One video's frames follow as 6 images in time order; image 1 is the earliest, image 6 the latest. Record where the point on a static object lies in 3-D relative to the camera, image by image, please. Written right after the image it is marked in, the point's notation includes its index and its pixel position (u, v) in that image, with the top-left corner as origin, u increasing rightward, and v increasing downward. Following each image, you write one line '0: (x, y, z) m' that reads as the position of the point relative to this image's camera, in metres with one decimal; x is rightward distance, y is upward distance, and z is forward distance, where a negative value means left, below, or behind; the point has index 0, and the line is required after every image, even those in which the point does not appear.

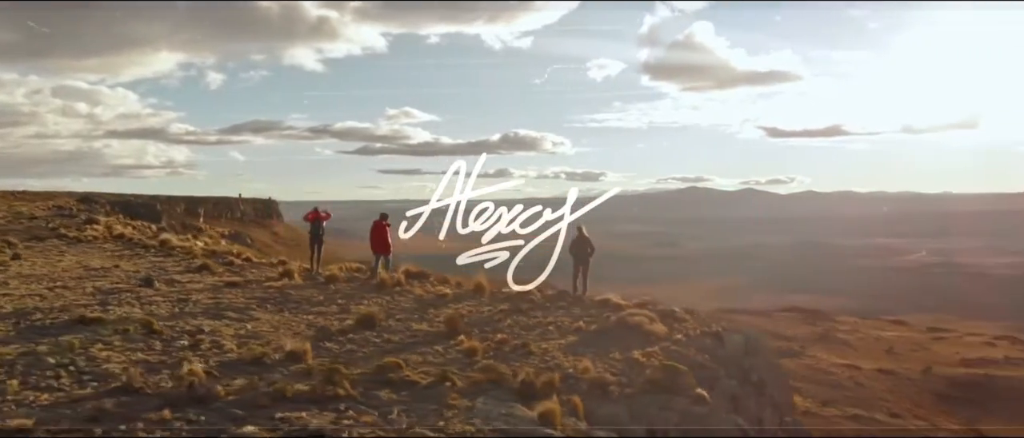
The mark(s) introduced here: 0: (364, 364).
0: (-1.2, -1.3, +7.1) m
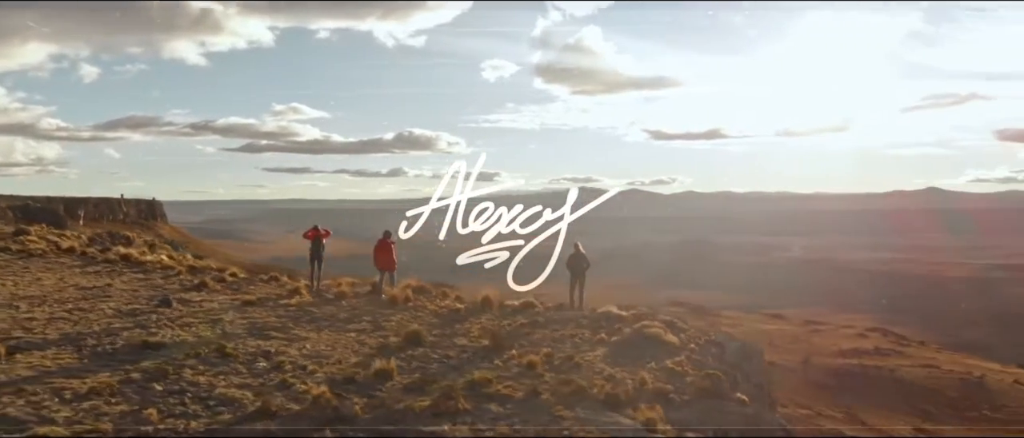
0: (-0.5, -1.5, +7.7) m
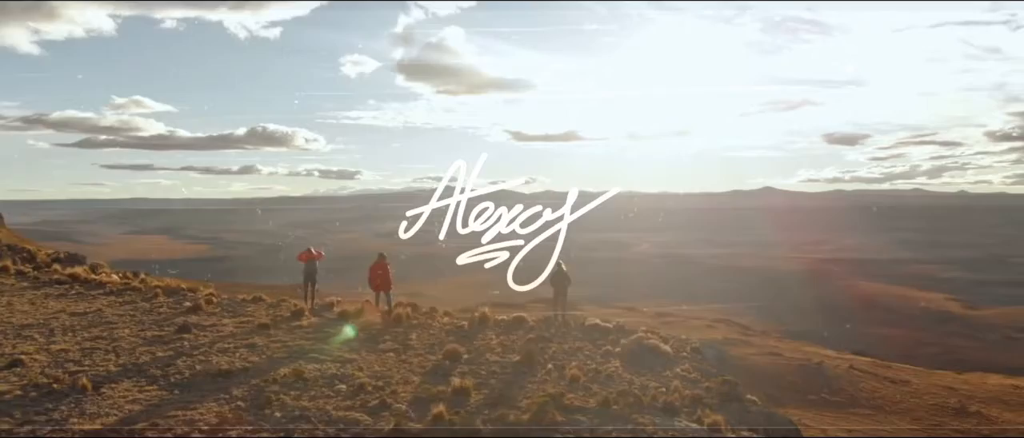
0: (+0.2, -1.9, +8.8) m
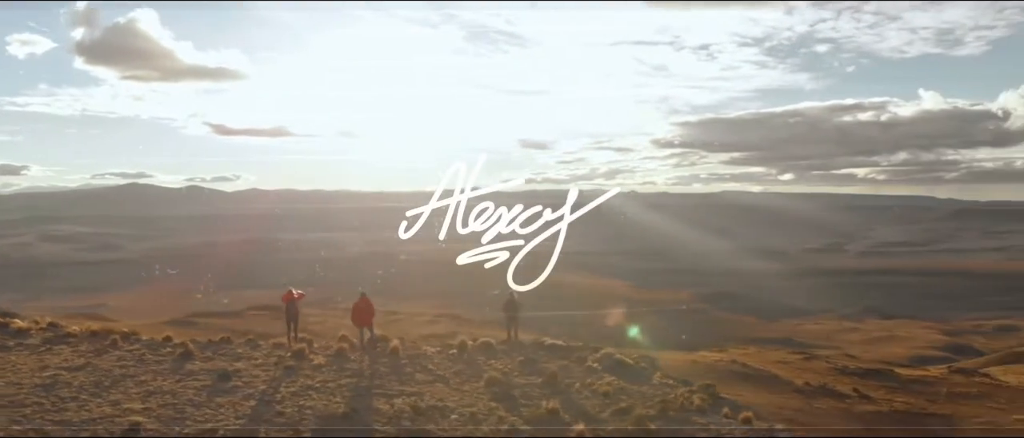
0: (+1.2, -2.6, +11.1) m
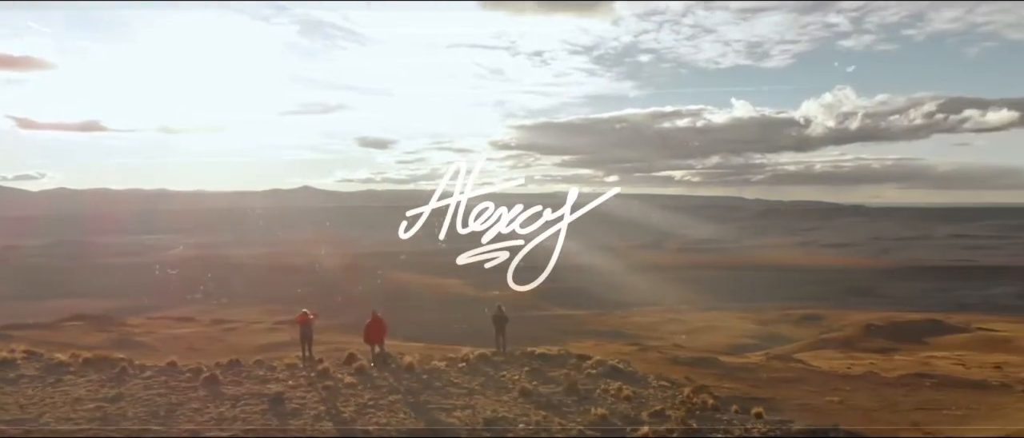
0: (+1.9, -3.0, +12.5) m
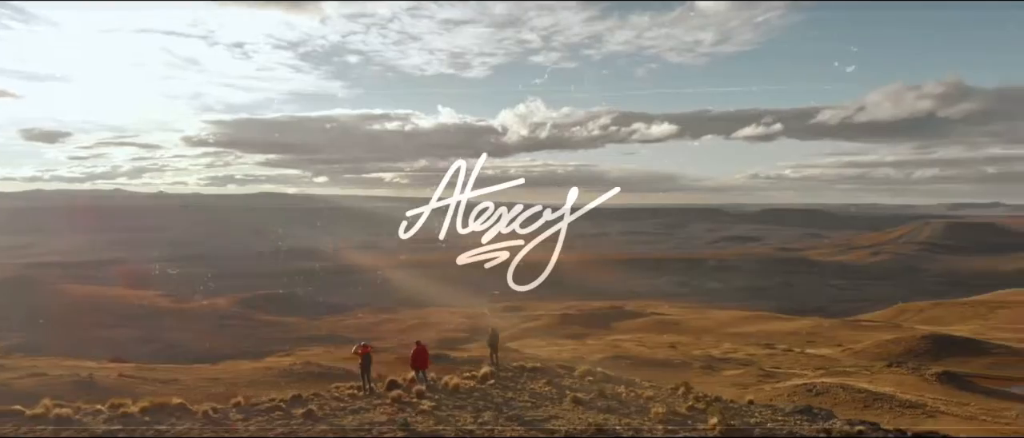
0: (+3.2, -3.7, +15.8) m
